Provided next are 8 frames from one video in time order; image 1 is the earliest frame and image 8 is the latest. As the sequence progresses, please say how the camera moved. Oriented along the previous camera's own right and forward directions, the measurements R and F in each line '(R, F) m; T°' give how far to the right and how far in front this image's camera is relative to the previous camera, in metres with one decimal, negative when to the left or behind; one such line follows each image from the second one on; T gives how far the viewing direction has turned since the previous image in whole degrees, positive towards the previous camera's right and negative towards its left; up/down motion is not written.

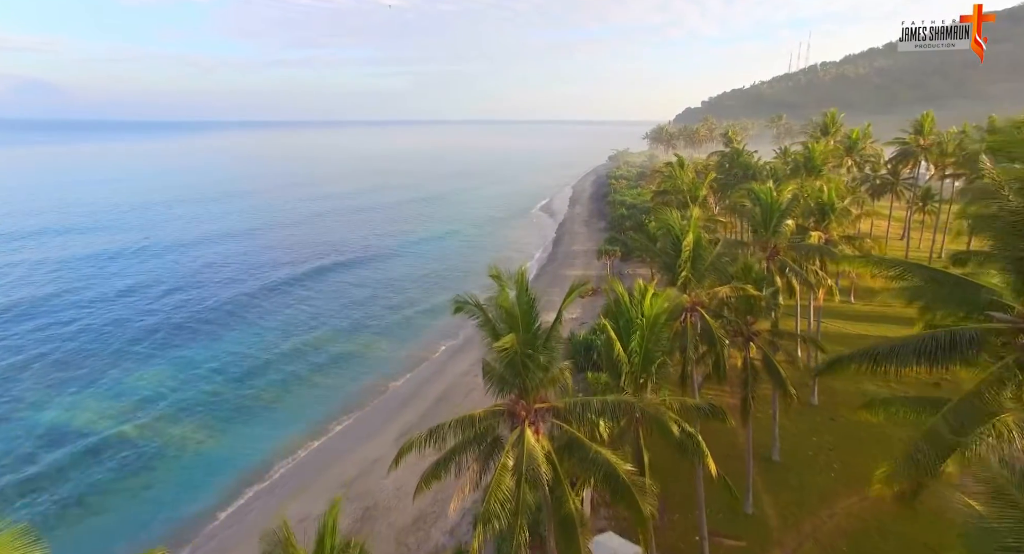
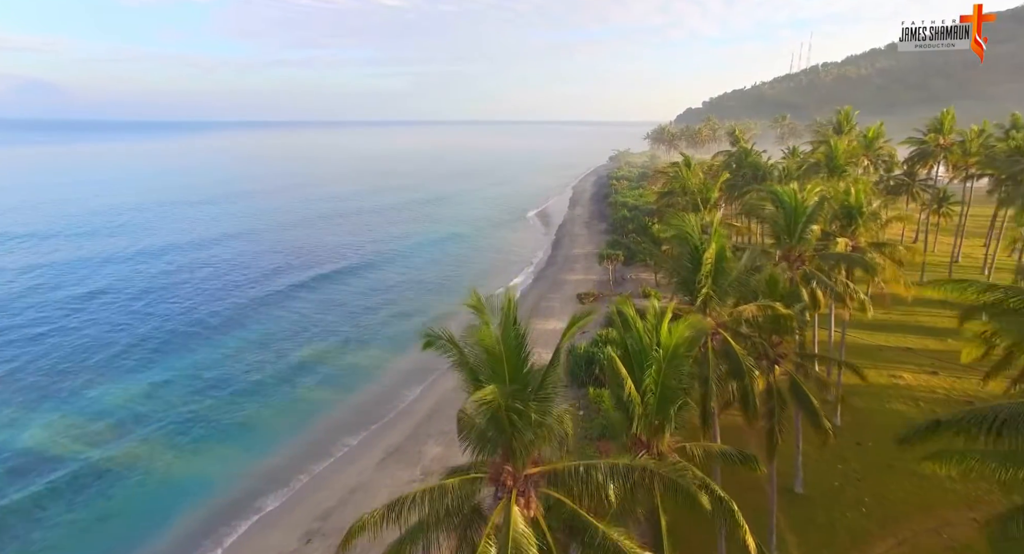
(+0.2, +2.1) m; 0°
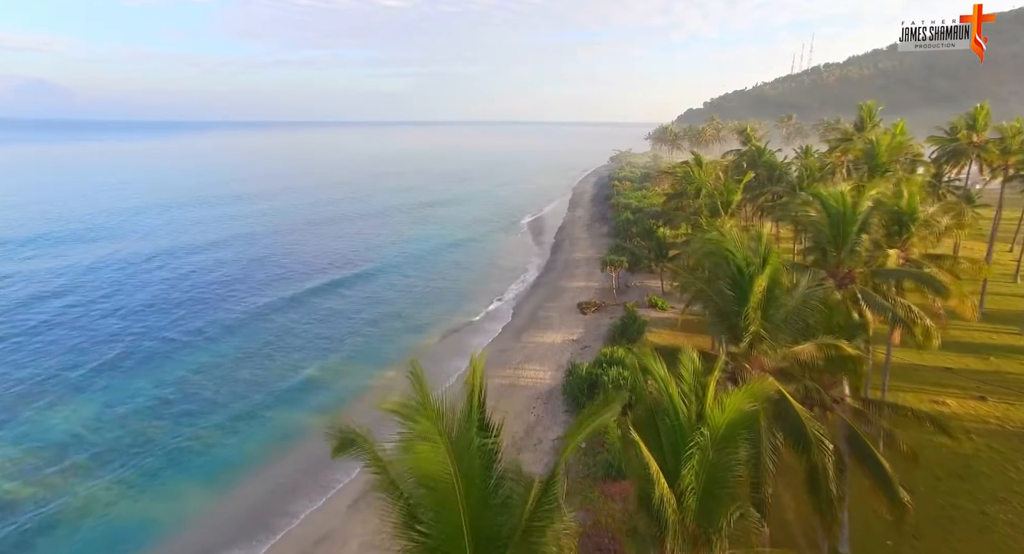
(+0.3, +3.1) m; 0°
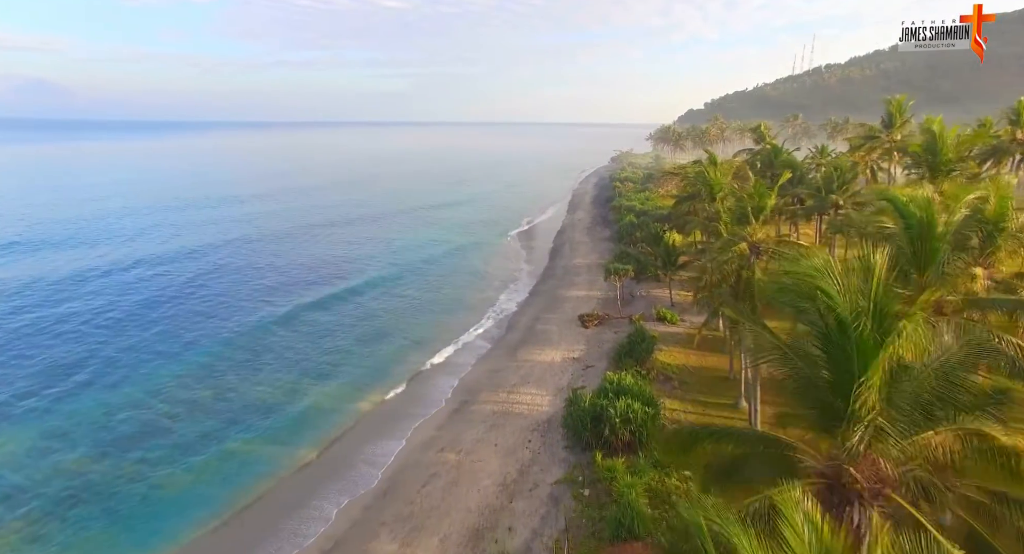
(+0.3, +3.4) m; 0°
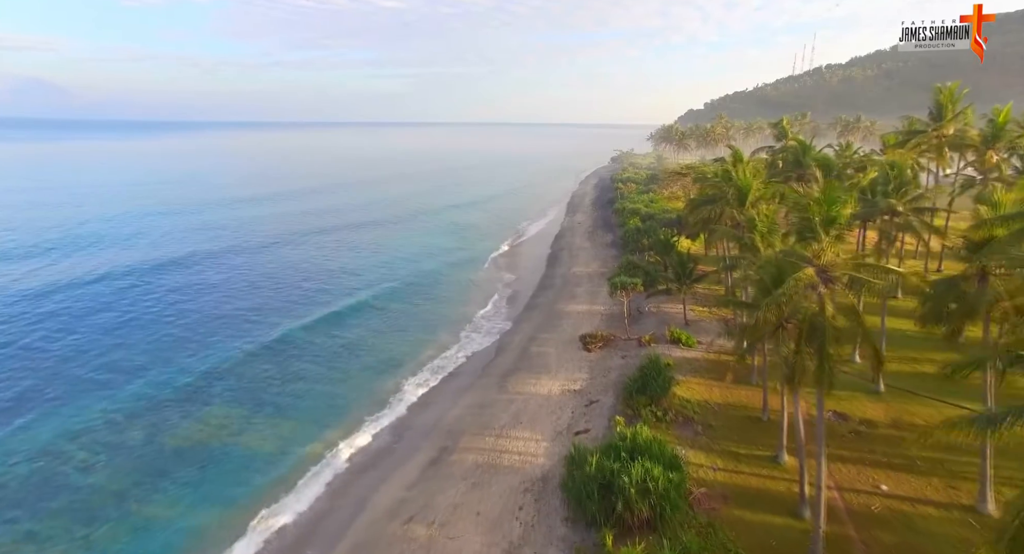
(+0.4, +4.8) m; 0°
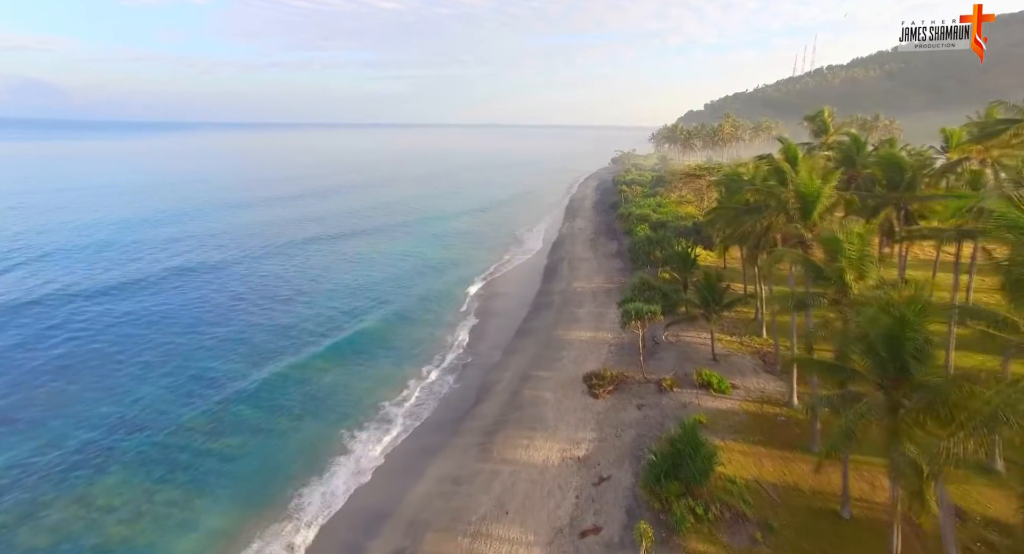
(+0.5, +6.4) m; 0°
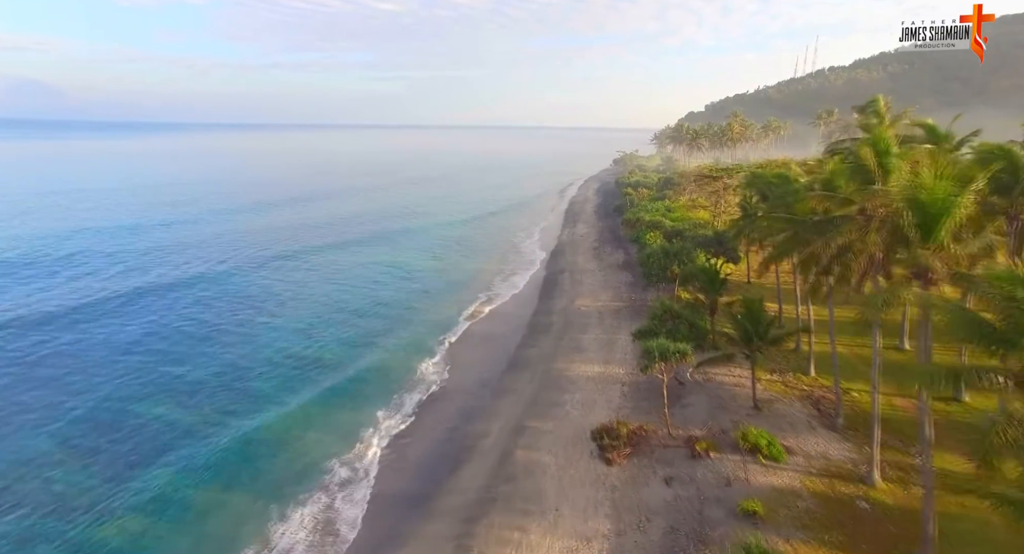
(+0.4, +5.7) m; 0°
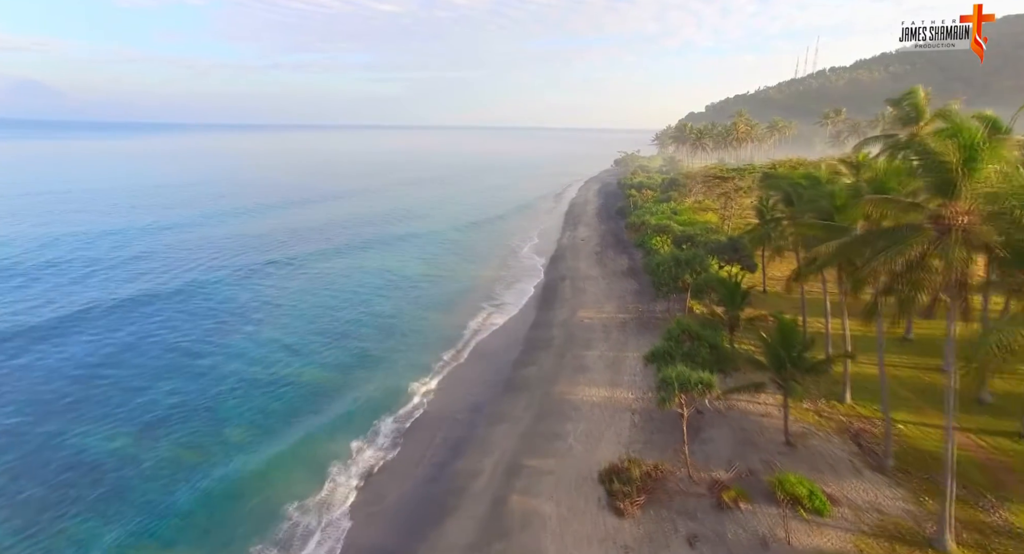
(+0.2, +3.0) m; 0°
